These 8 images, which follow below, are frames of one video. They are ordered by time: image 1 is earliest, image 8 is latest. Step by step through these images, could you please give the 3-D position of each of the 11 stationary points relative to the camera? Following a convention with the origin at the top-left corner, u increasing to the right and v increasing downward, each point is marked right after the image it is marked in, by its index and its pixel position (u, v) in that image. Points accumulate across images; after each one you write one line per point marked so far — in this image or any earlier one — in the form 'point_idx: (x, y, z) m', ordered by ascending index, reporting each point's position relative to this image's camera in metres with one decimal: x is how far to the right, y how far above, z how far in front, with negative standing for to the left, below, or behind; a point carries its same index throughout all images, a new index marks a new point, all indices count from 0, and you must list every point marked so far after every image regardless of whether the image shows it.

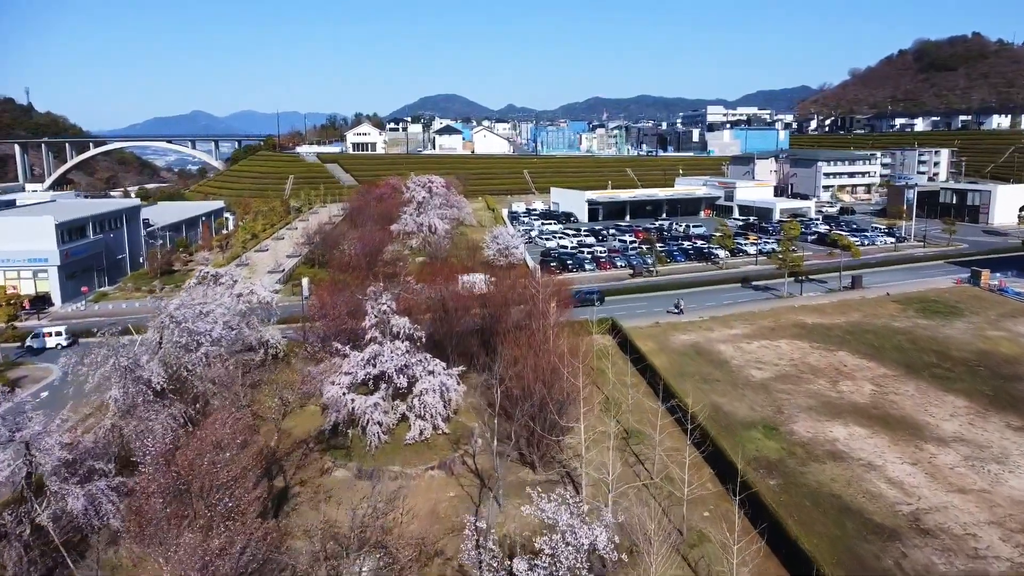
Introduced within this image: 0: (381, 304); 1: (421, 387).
0: (-2.0, -0.3, +12.4) m
1: (-1.4, -1.5, +12.0) m
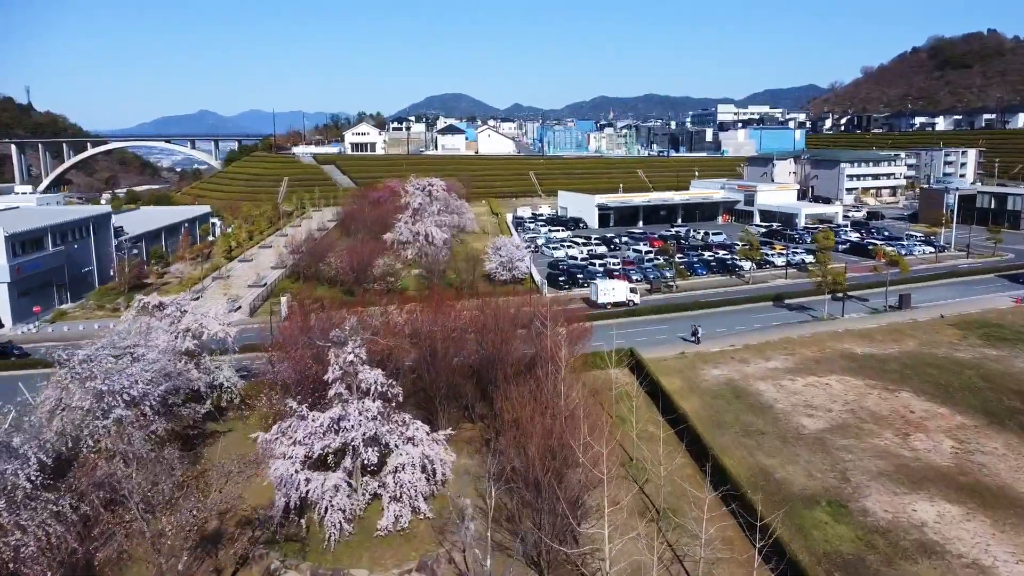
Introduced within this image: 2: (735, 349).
0: (-2.0, -0.8, +9.8) m
1: (-1.4, -2.0, +9.4) m
2: (+4.9, -1.3, +17.6) m
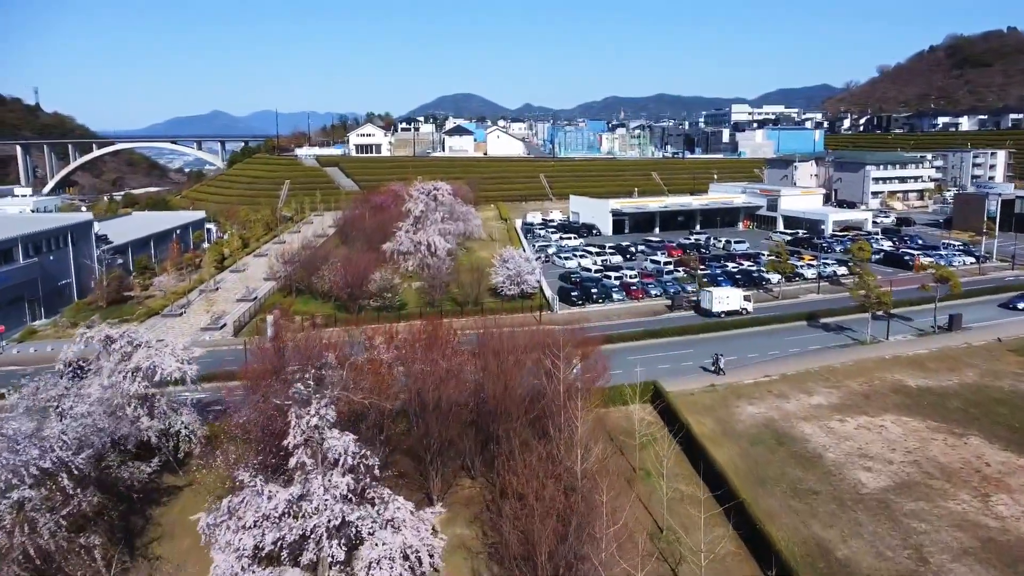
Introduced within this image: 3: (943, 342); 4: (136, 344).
0: (-2.0, -1.2, +7.9) m
1: (-1.3, -2.5, +7.5) m
2: (+5.0, -1.8, +15.6) m
3: (+9.6, -1.2, +17.9) m
4: (-5.3, -0.8, +11.3) m
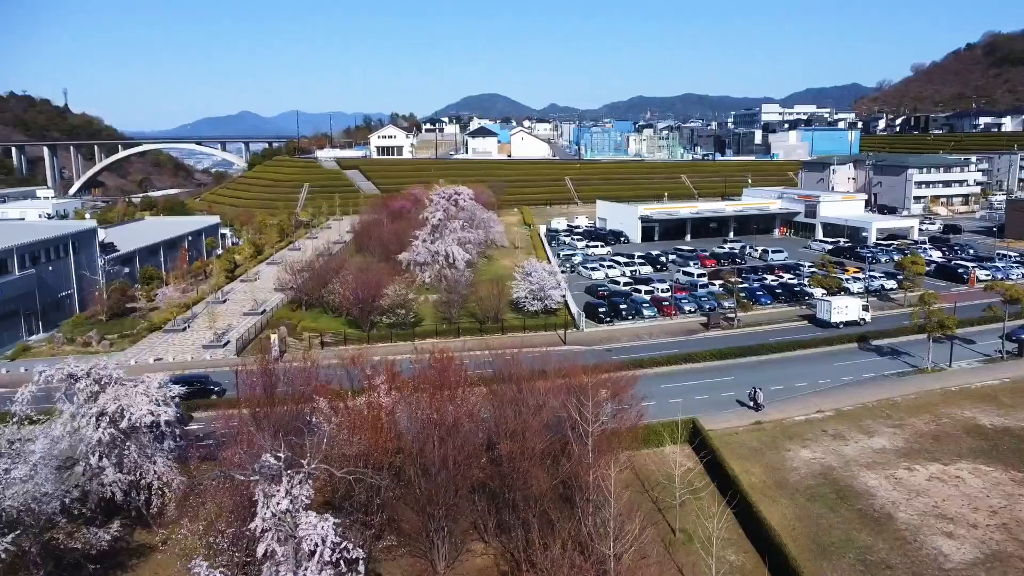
0: (-1.8, -1.6, +6.4) m
1: (-1.2, -2.9, +6.0) m
2: (+5.4, -2.2, +13.9) m
3: (+10.0, -1.7, +16.0) m
4: (-5.0, -1.2, +9.9) m
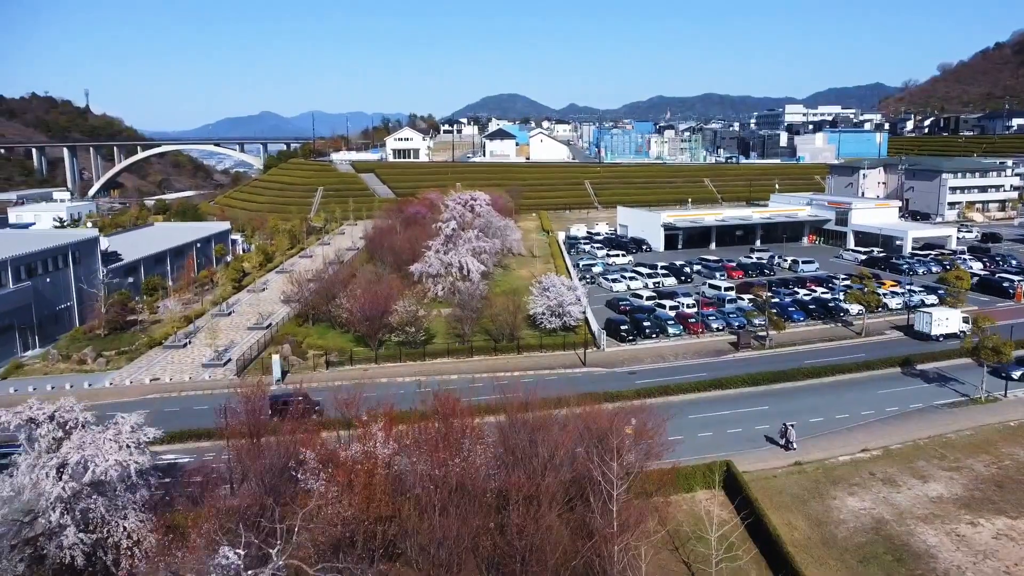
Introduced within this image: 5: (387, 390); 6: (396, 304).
0: (-1.8, -2.0, +5.3) m
1: (-1.2, -3.3, +4.8) m
2: (+5.6, -2.6, +12.6) m
3: (+10.3, -2.1, +14.6) m
4: (-4.9, -1.5, +8.8) m
5: (-2.6, -2.1, +16.7) m
6: (-2.8, -0.4, +19.6) m
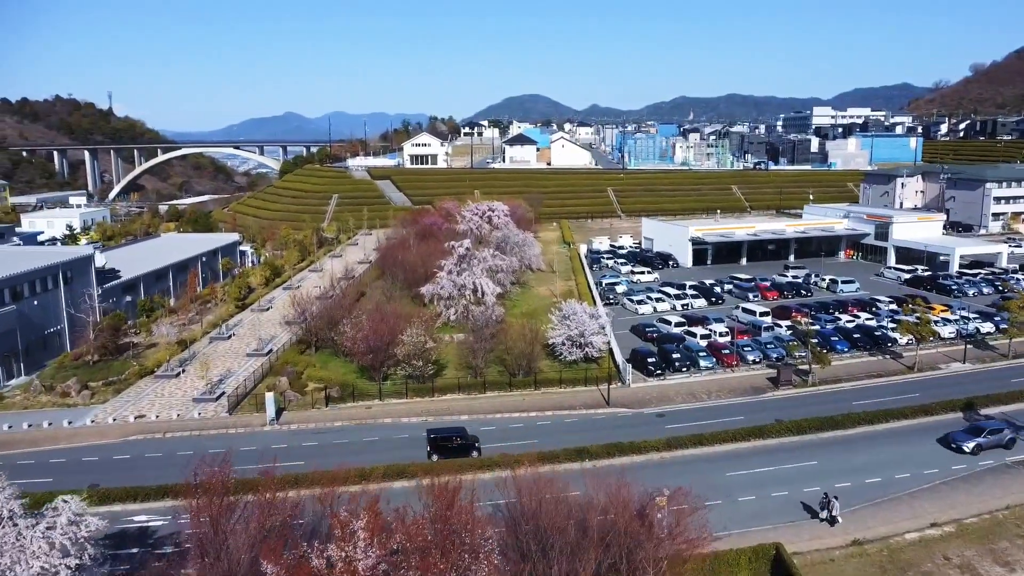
0: (-1.8, -2.6, +3.7) m
1: (-1.2, -3.9, +3.2) m
2: (+5.8, -3.3, +10.8) m
3: (+10.6, -2.8, +12.7) m
4: (-4.8, -2.1, +7.3) m
5: (-2.3, -2.8, +15.1) m
6: (-2.5, -1.0, +18.1) m
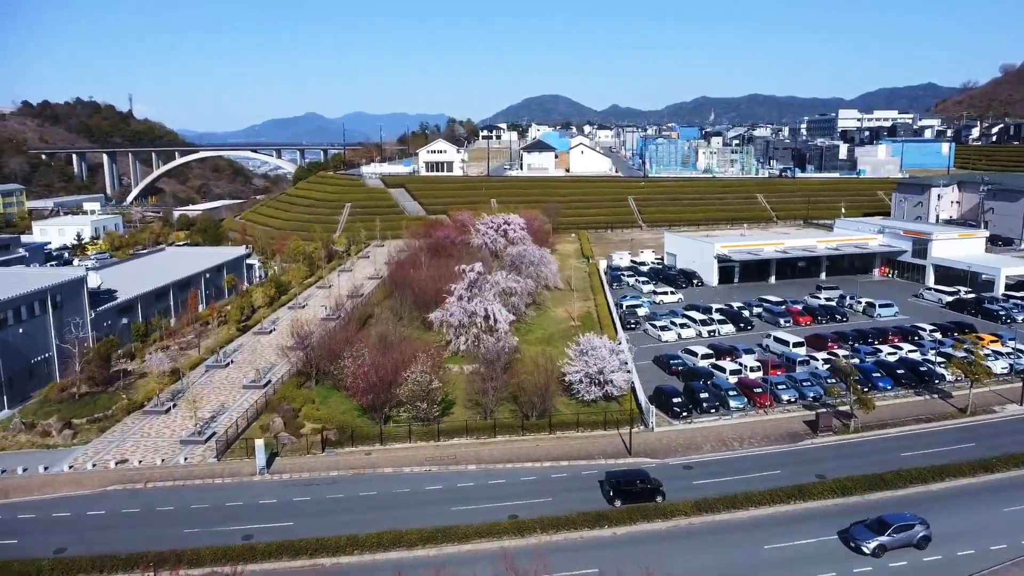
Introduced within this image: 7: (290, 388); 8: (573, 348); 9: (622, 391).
0: (-1.8, -3.3, +2.3) m
1: (-1.3, -4.6, +1.8) m
2: (+5.9, -4.0, +9.3) m
3: (+10.7, -3.5, +11.1) m
4: (-4.7, -2.8, +6.0) m
5: (-2.1, -3.4, +13.8) m
6: (-2.2, -1.7, +16.7) m
7: (-5.1, -2.3, +18.5) m
8: (+1.4, -1.3, +18.0) m
9: (+2.3, -2.2, +16.9) m
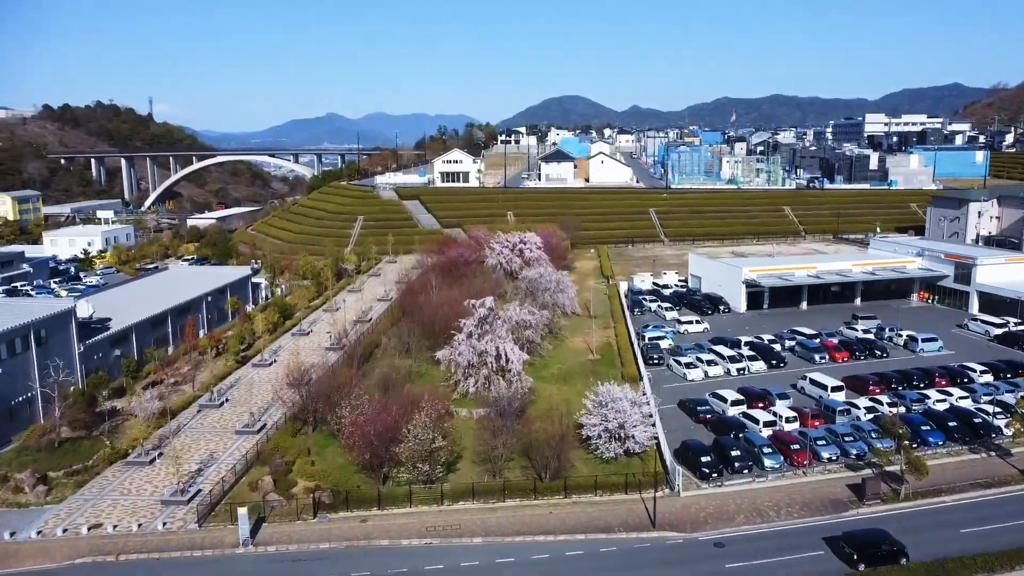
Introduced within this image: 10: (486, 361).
0: (-2.0, -4.2, +0.9) m
1: (-1.4, -5.4, +0.4) m
2: (+5.9, -4.9, +7.7) m
3: (+10.8, -4.4, +9.3) m
4: (-4.8, -3.6, +4.6) m
5: (-2.0, -4.3, +12.3) m
6: (-2.0, -2.6, +15.3) m
7: (-4.8, -3.2, +17.1) m
8: (+1.6, -2.2, +16.4) m
9: (+2.5, -3.0, +15.4) m
10: (-0.6, -1.7, +18.9) m
